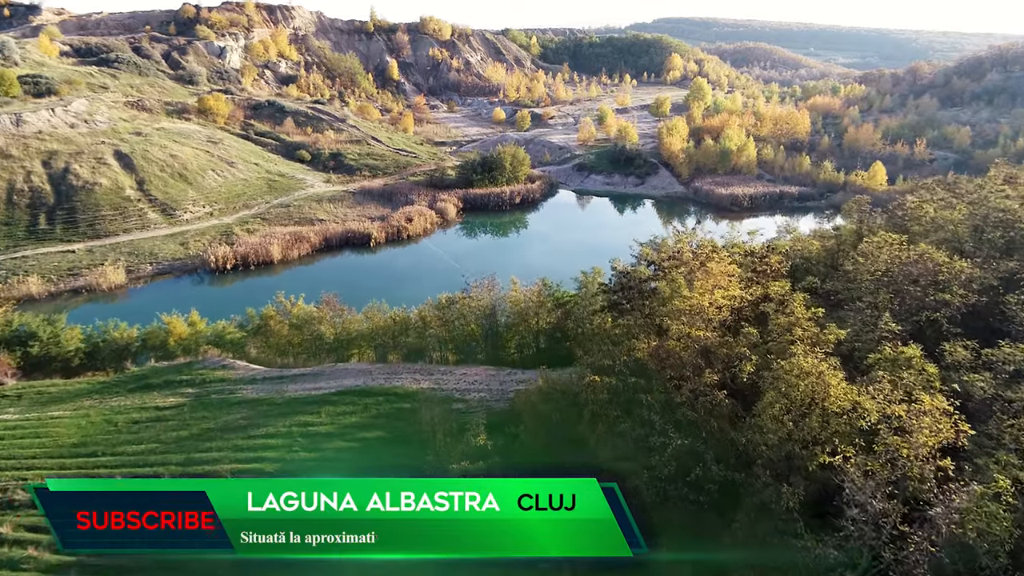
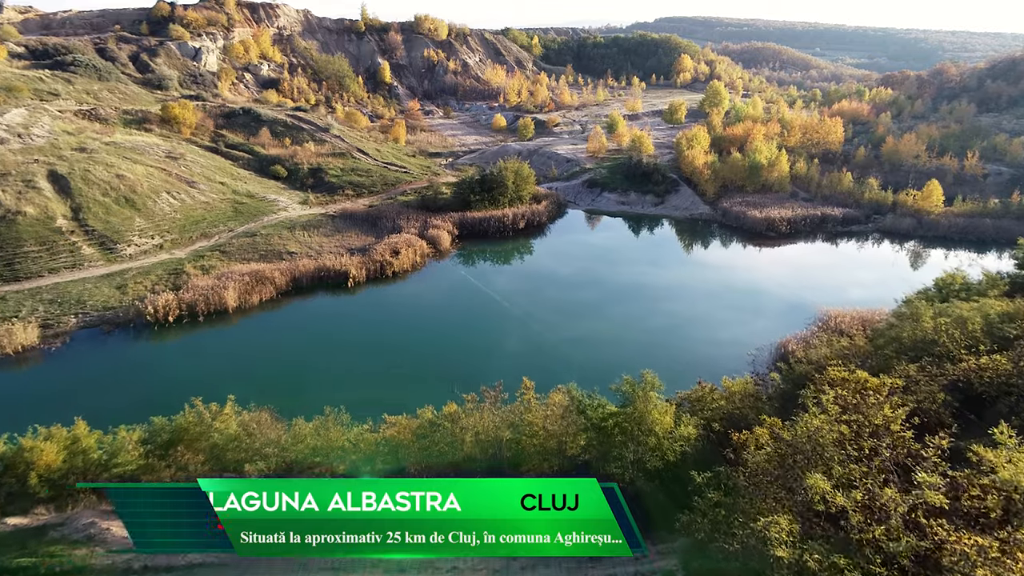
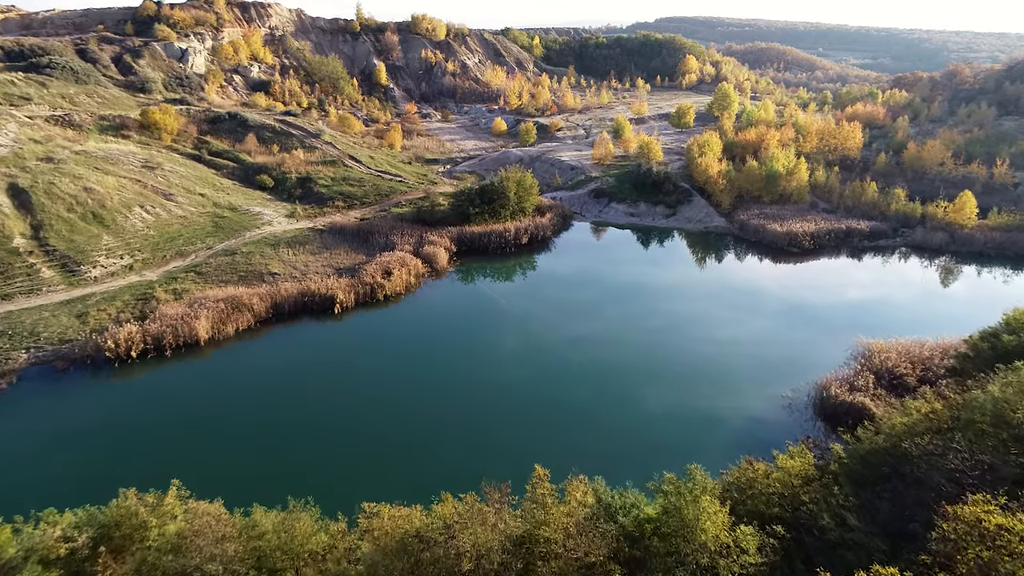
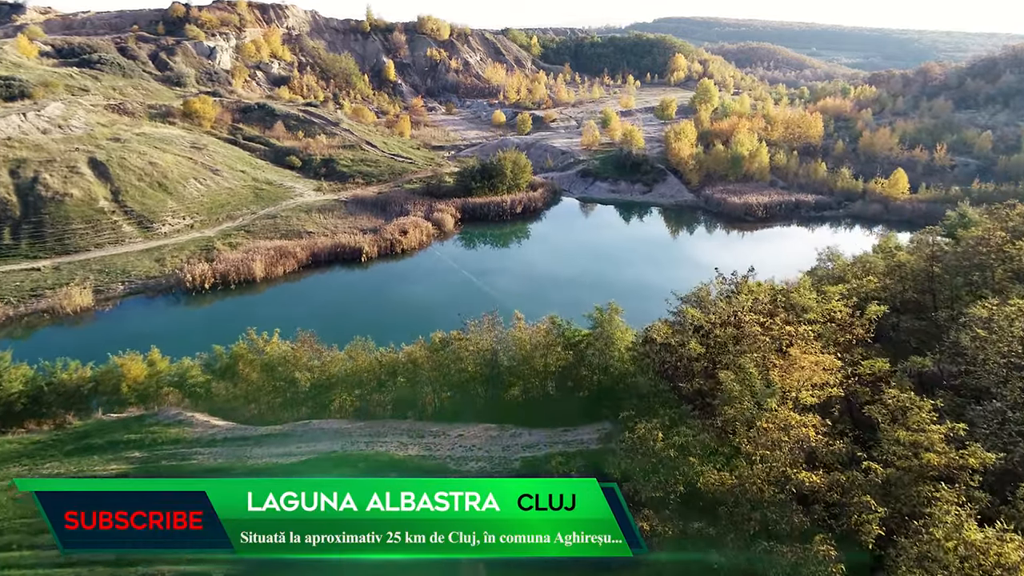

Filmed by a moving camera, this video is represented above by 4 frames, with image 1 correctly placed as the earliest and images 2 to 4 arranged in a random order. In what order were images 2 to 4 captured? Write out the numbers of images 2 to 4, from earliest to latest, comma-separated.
4, 2, 3
